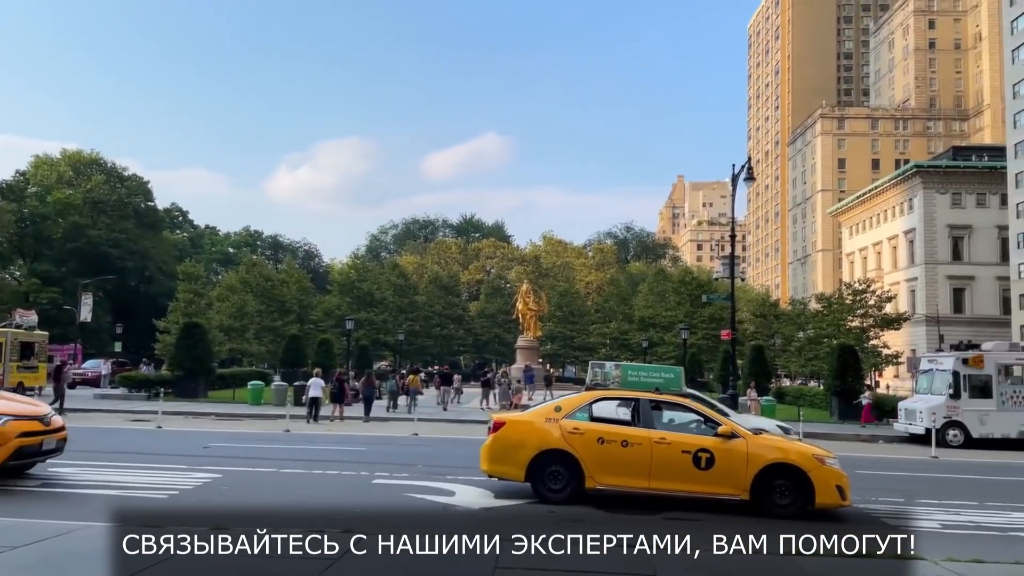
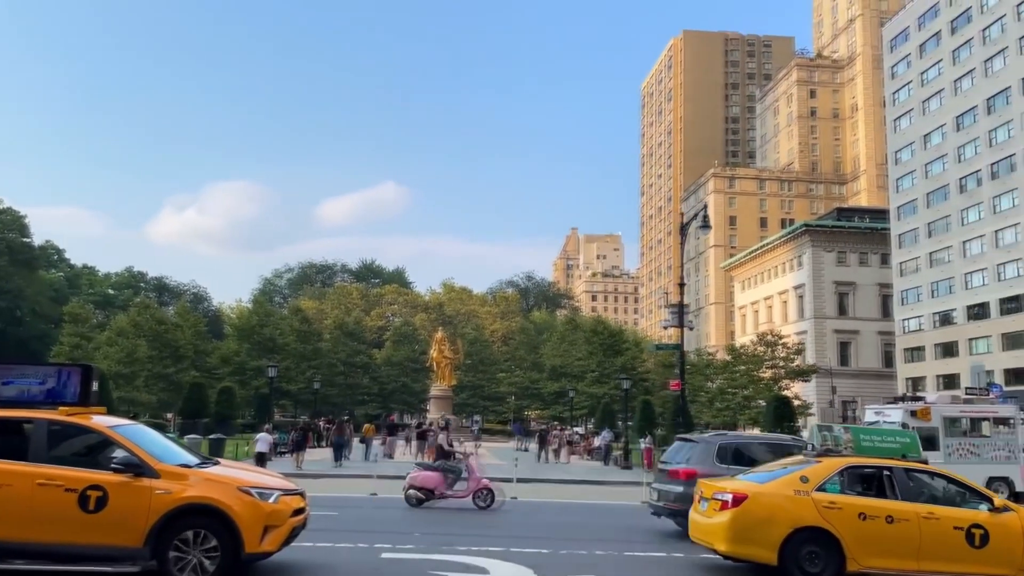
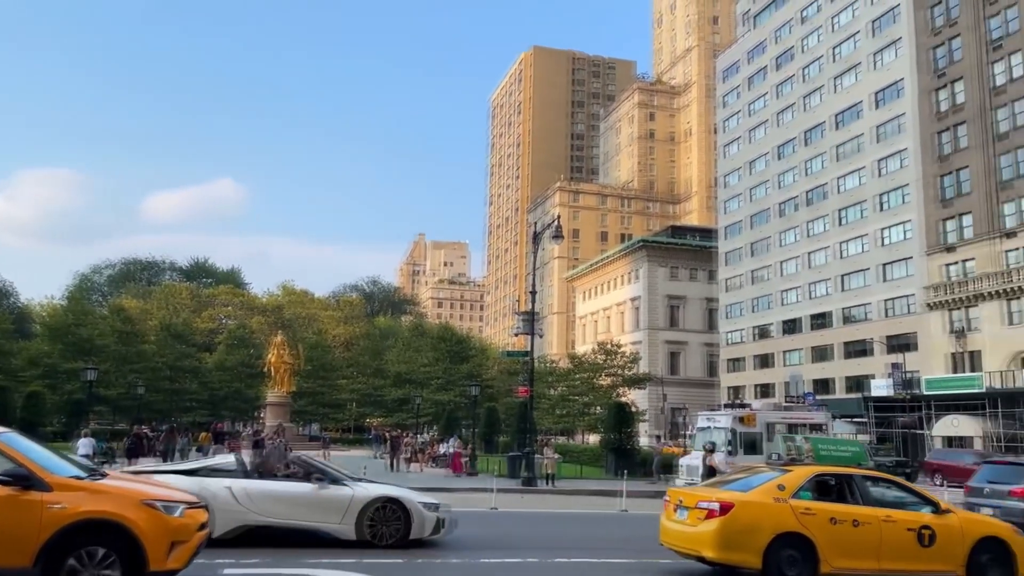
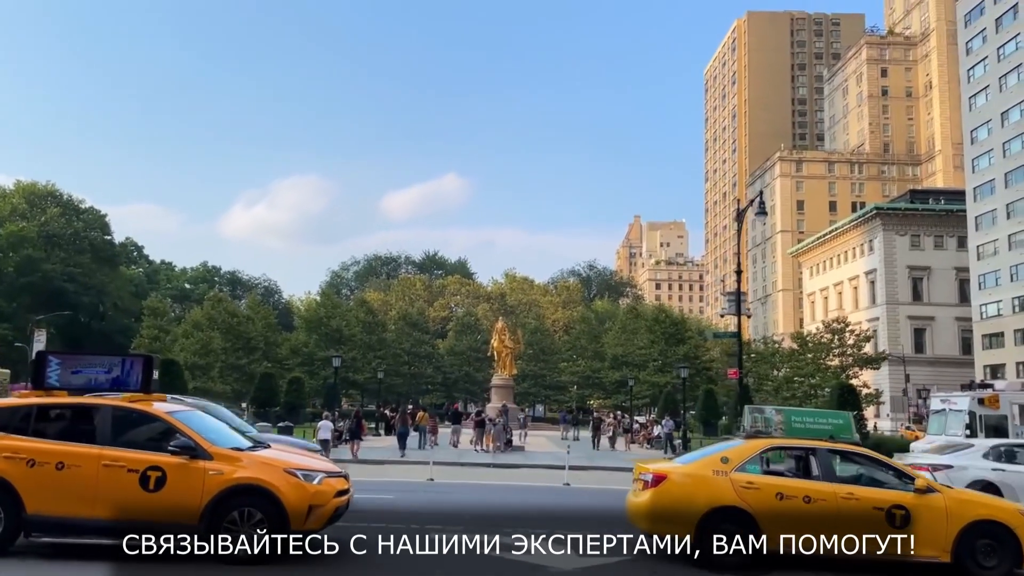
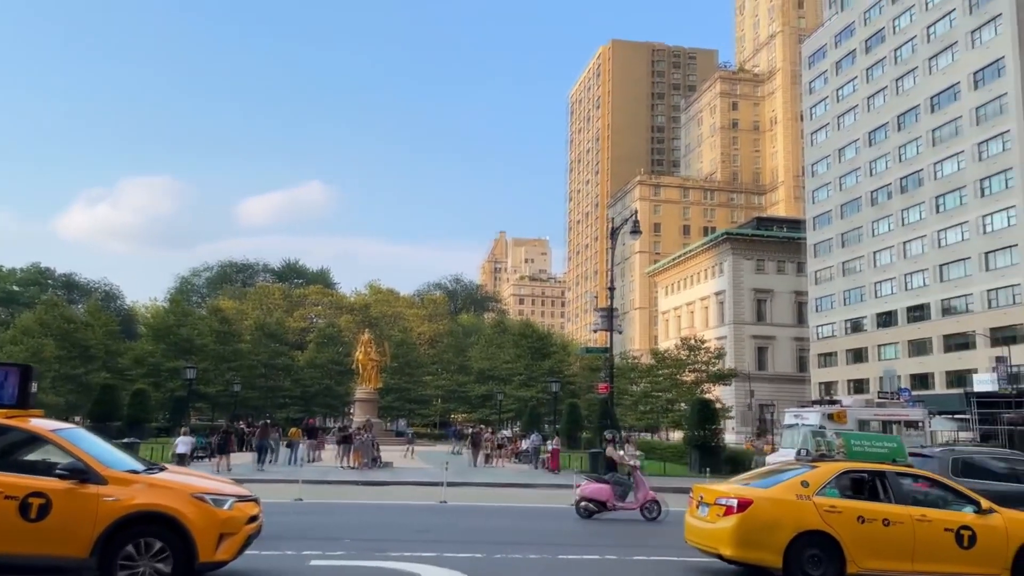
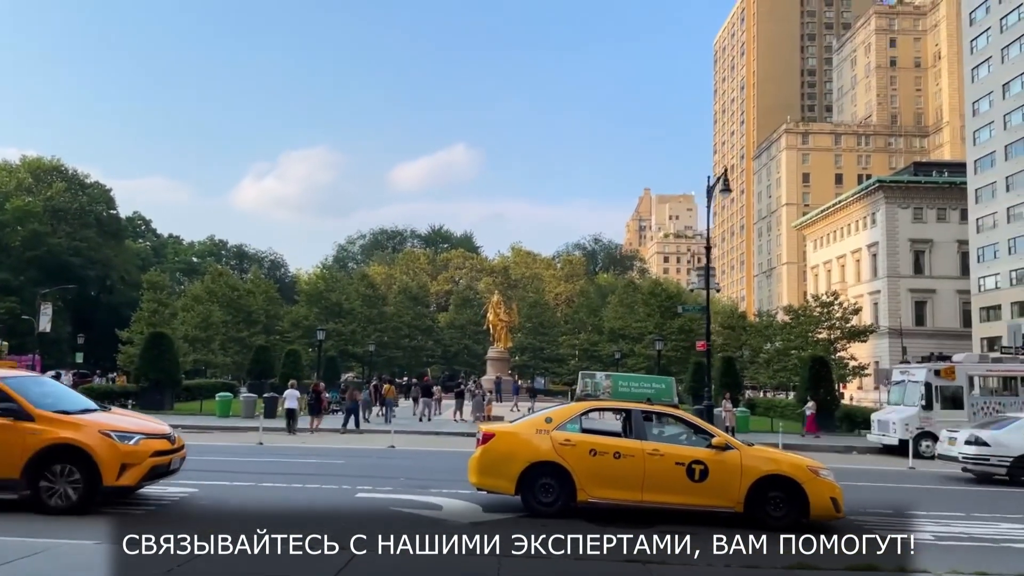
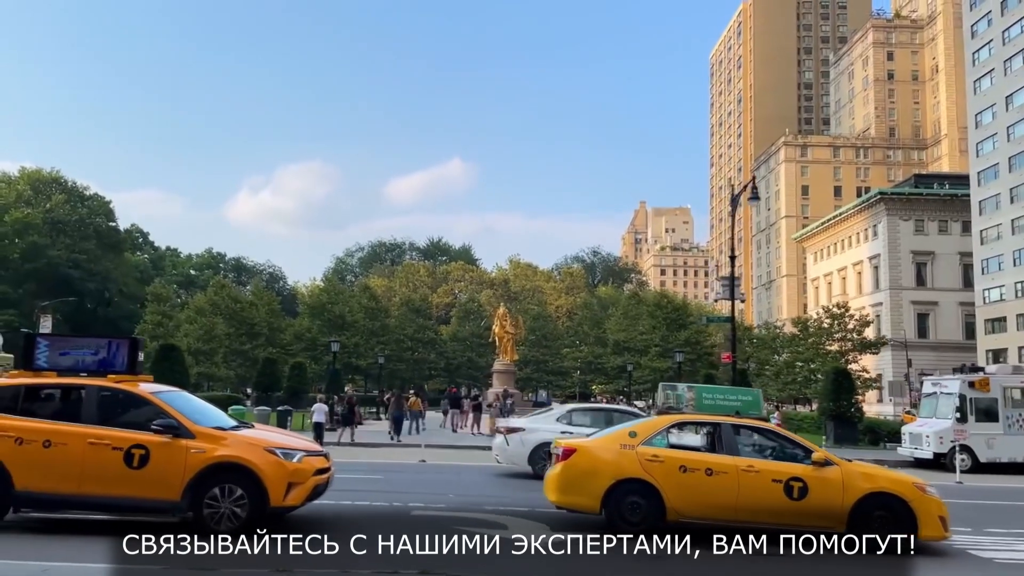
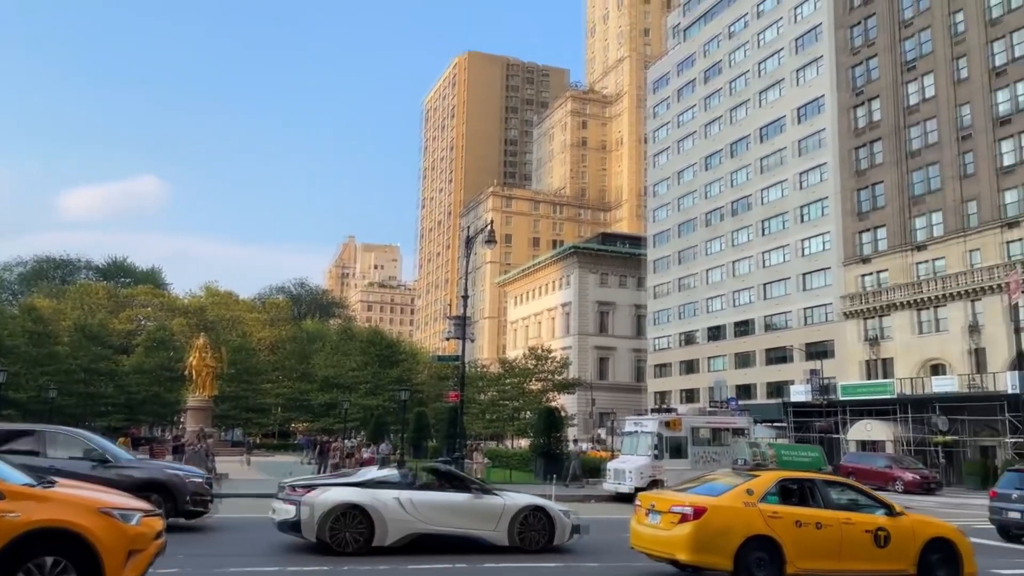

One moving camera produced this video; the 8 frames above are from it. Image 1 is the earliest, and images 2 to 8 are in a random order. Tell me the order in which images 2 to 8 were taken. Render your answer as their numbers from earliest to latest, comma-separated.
6, 7, 4, 2, 5, 3, 8
